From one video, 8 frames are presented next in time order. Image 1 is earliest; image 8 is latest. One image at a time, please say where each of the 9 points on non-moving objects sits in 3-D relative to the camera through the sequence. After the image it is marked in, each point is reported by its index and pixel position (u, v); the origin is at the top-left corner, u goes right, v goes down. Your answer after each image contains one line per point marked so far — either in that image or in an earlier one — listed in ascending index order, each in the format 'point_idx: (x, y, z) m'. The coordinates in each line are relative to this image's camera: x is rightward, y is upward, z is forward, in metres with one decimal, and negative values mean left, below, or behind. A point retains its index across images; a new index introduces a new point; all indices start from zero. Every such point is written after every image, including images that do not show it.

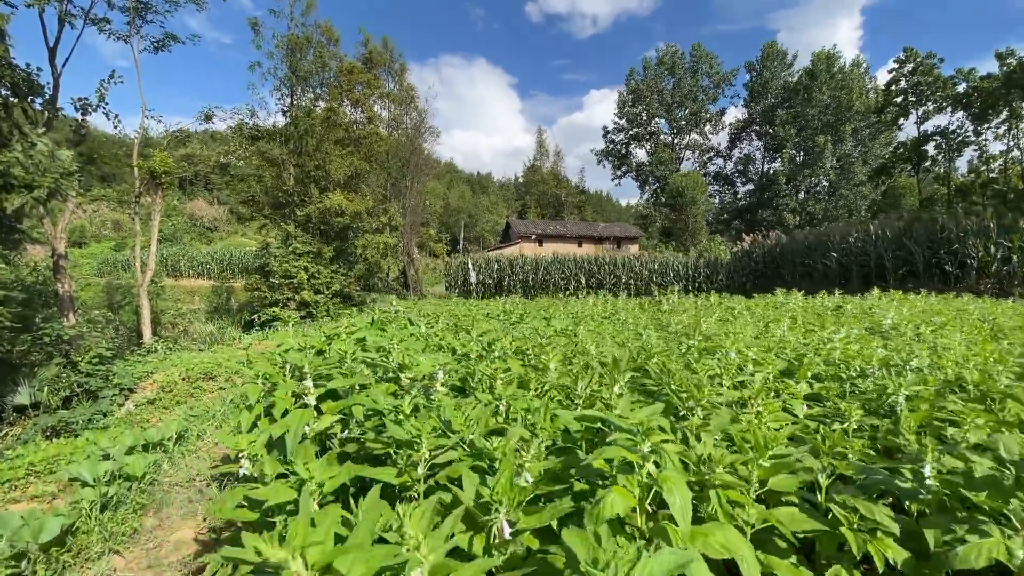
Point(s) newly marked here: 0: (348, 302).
0: (-5.6, -0.5, +16.0) m
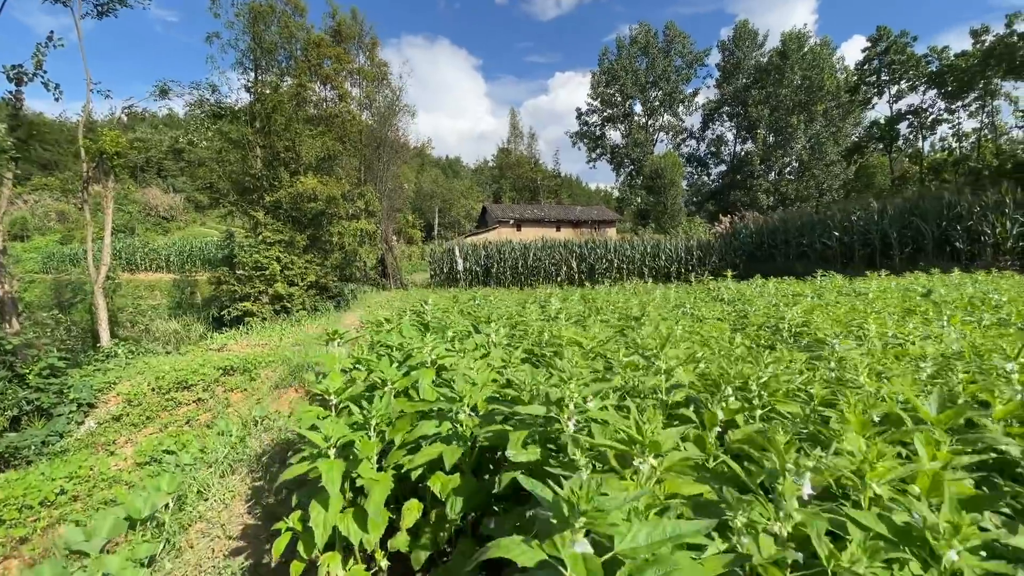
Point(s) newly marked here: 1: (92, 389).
0: (-6.0, -0.2, +15.0) m
1: (-5.6, -1.3, +6.4) m
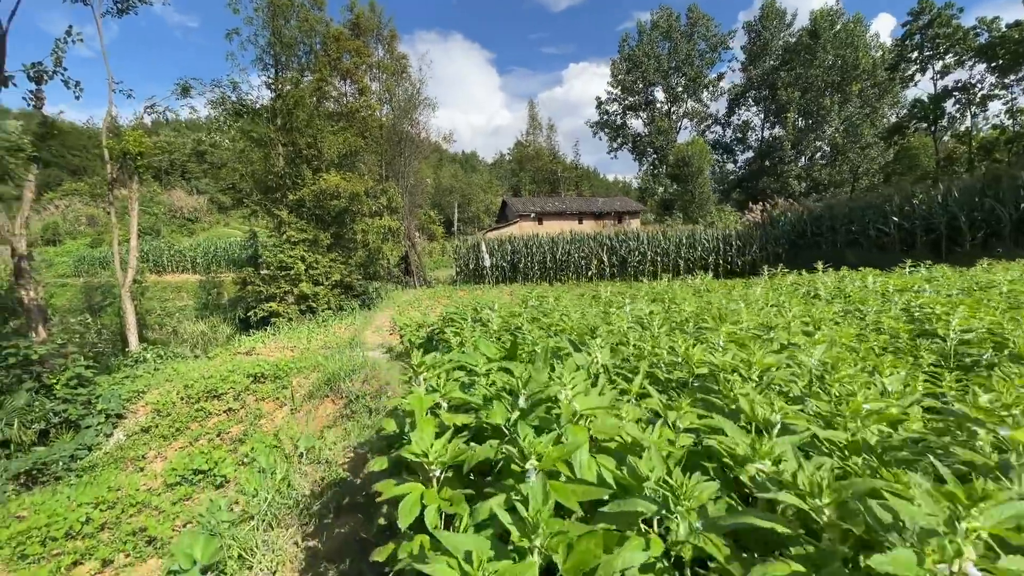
0: (-5.1, -0.2, +14.8) m
1: (-5.0, -1.4, +6.1) m
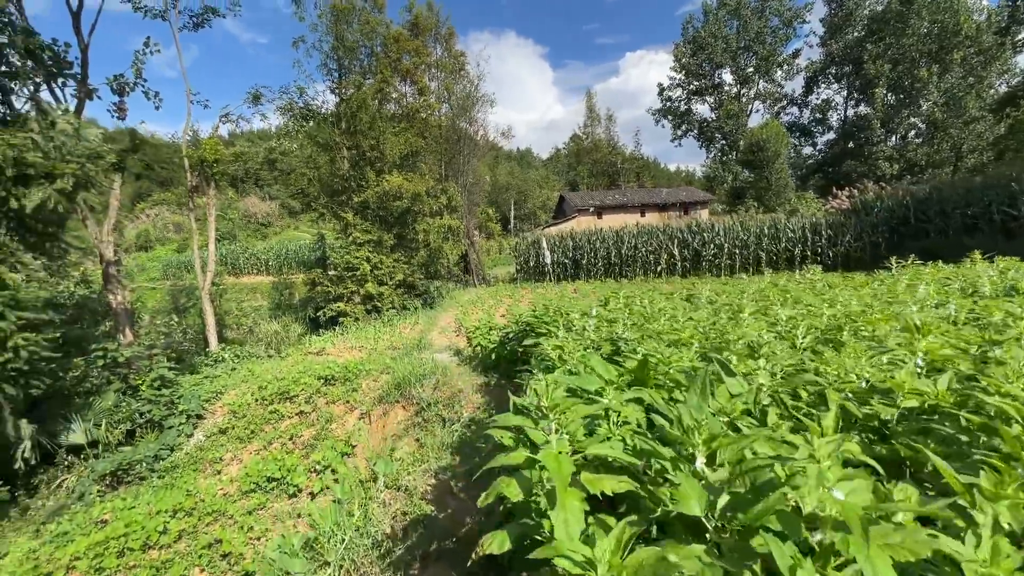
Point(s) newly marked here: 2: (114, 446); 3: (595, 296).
0: (-3.1, -0.1, +14.8) m
1: (-4.1, -1.4, +6.3) m
2: (-4.5, -1.8, +5.4) m
3: (+1.7, -0.2, +9.9) m
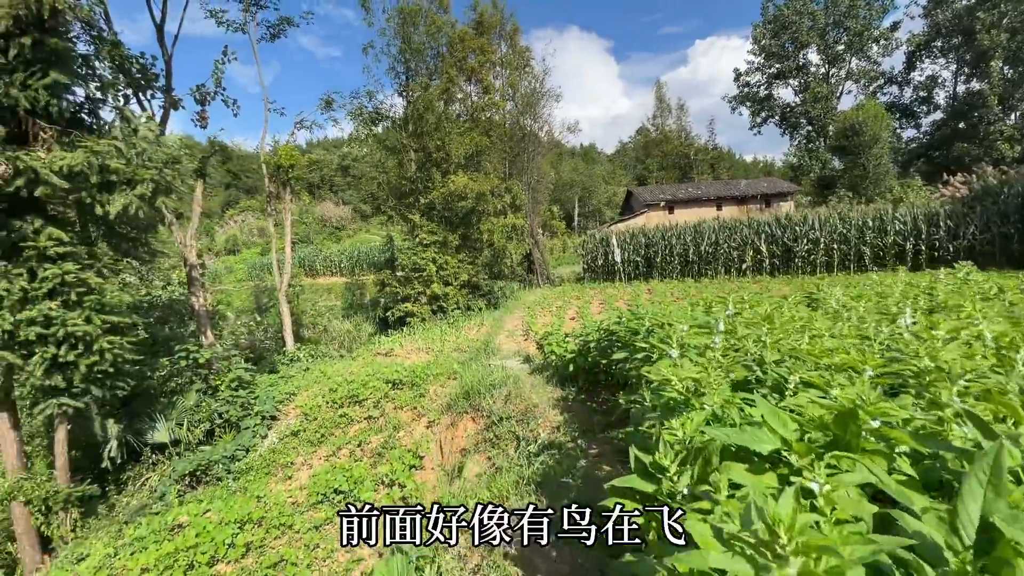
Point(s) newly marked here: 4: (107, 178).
0: (-1.1, -0.1, +14.7) m
1: (-3.1, -1.5, +6.3) m
2: (-3.7, -1.8, +5.5) m
3: (+3.1, -0.2, +9.1) m
4: (-3.5, +1.0, +4.1) m
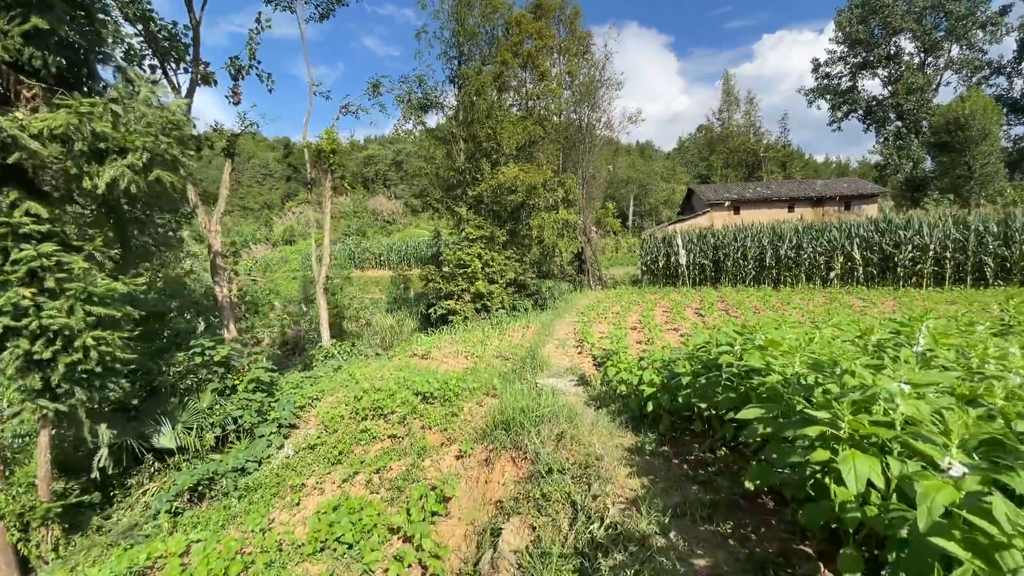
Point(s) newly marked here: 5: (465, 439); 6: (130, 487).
0: (+0.3, -0.1, +13.8) m
1: (-2.6, -1.4, +5.7) m
2: (-3.2, -1.7, +5.0) m
3: (+4.0, -0.3, +7.8) m
4: (-3.1, +1.1, +3.5) m
5: (-0.4, -1.4, +4.3) m
6: (-3.7, -1.9, +4.6) m
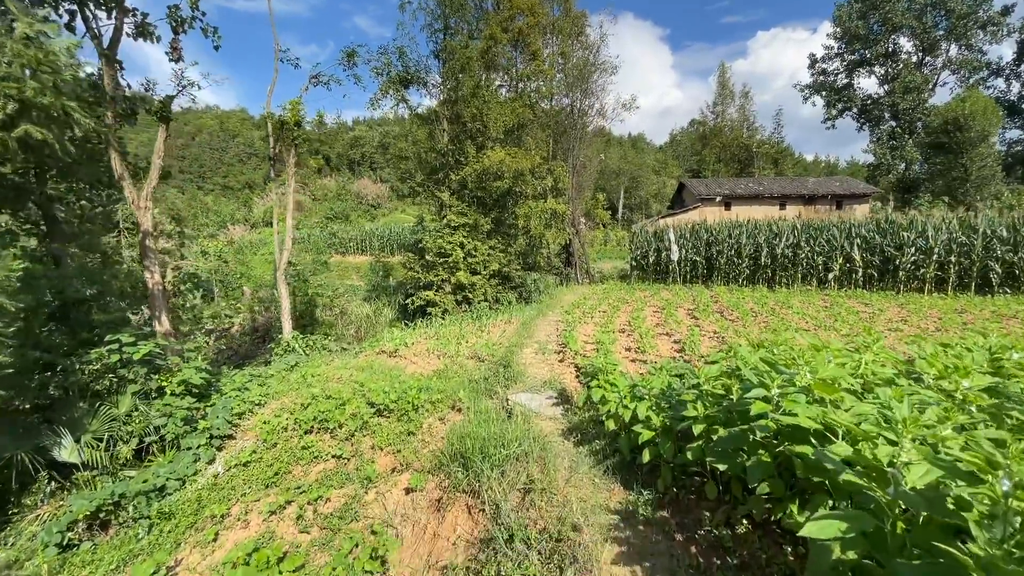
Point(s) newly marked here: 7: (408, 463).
0: (-0.1, +0.1, +13.1) m
1: (-2.9, -1.3, +4.9) m
2: (-3.5, -1.6, +4.2) m
3: (+3.6, -0.3, +7.2) m
4: (-3.2, +1.1, +2.7) m
5: (-0.7, -1.3, +3.6) m
6: (-4.0, -1.8, +3.9) m
7: (-0.8, -1.3, +3.7) m
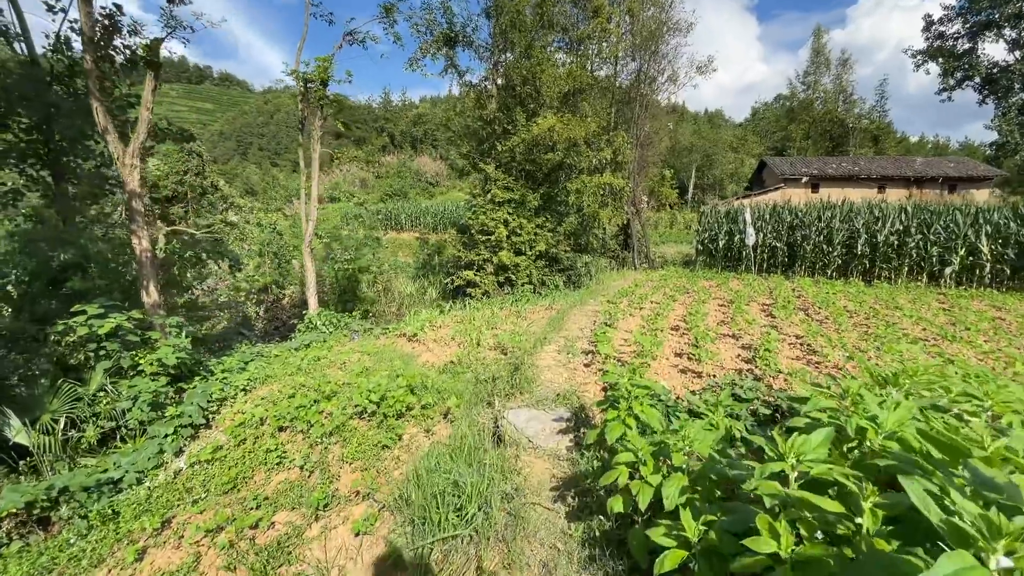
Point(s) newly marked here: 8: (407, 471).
0: (+1.1, +0.5, +12.1) m
1: (-2.7, -1.0, +4.4) m
2: (-3.5, -1.3, +3.7) m
3: (+4.0, -0.3, +5.8) m
4: (-3.3, +1.3, +2.1) m
5: (-0.7, -1.2, +2.8) m
6: (-4.0, -1.5, +3.5) m
7: (-0.8, -1.2, +2.9) m
8: (-0.6, -1.0, +2.8) m
